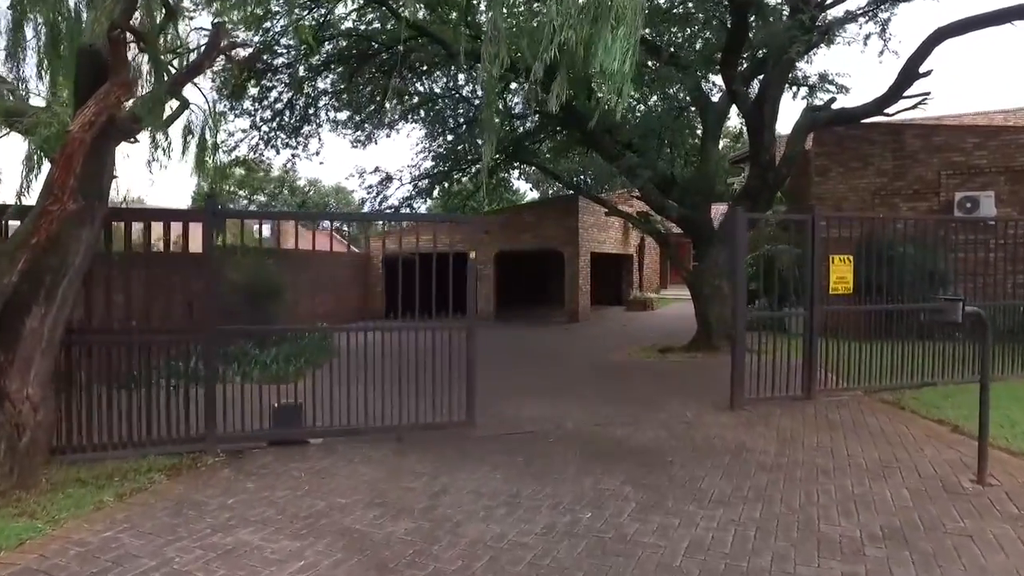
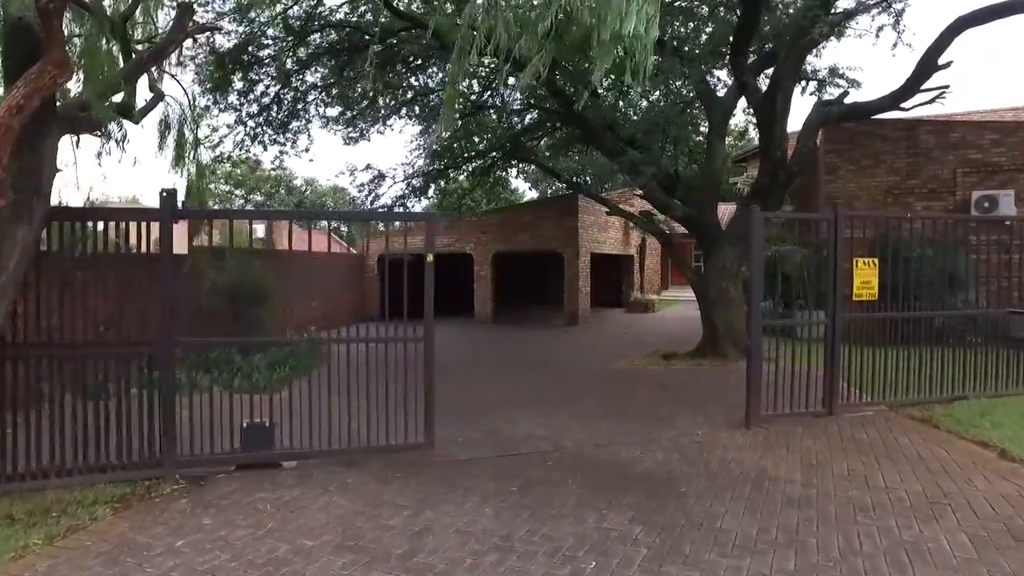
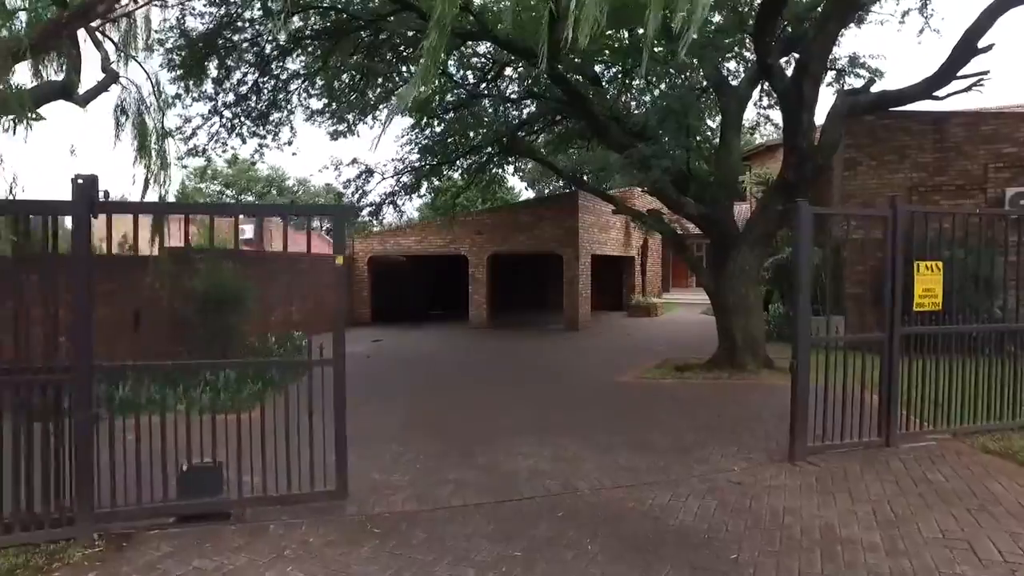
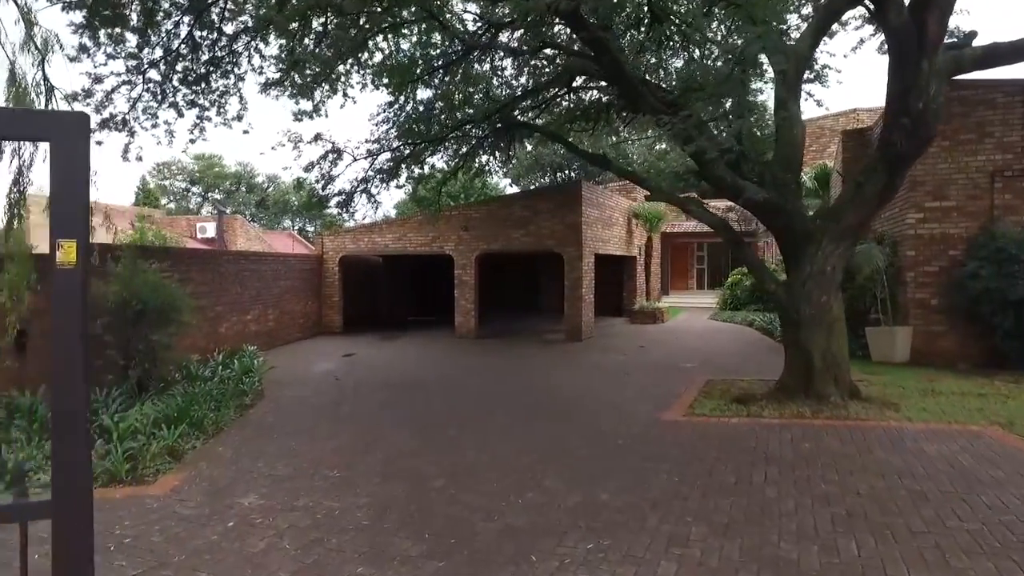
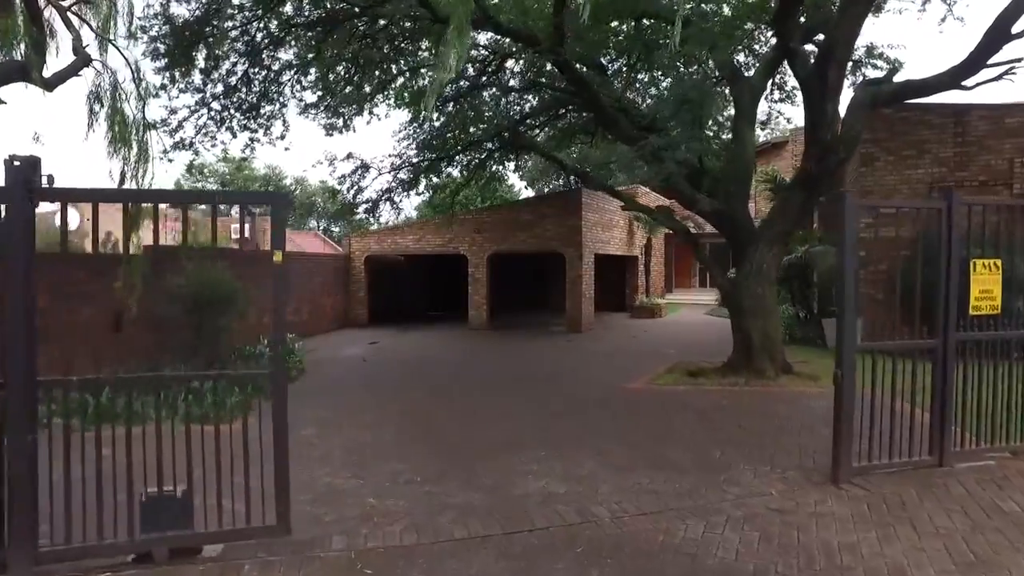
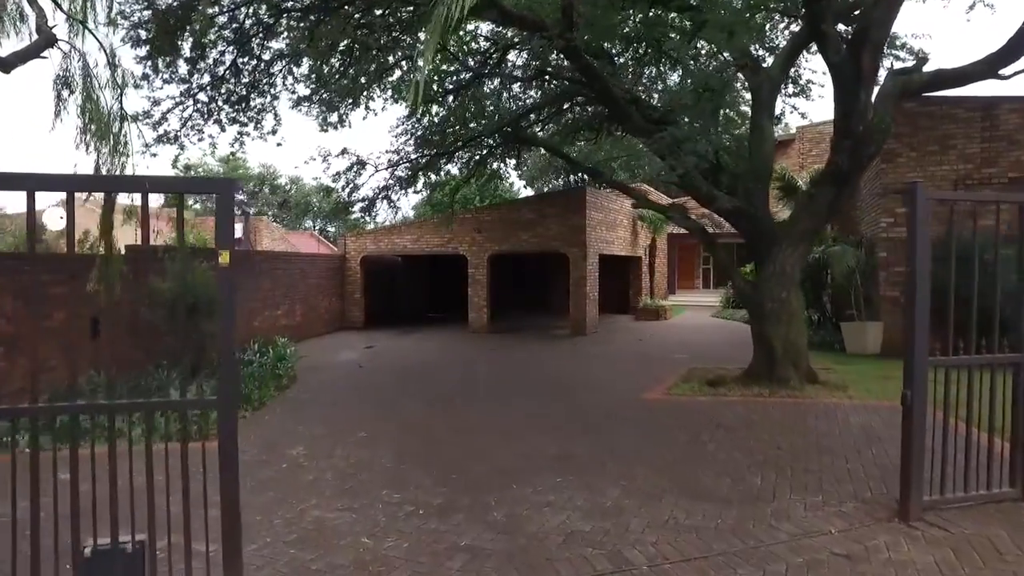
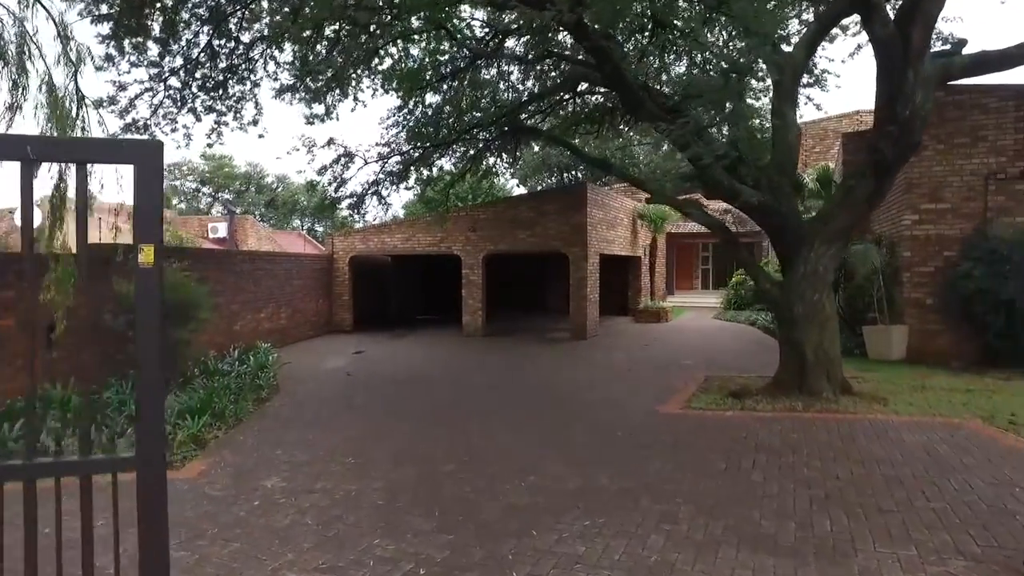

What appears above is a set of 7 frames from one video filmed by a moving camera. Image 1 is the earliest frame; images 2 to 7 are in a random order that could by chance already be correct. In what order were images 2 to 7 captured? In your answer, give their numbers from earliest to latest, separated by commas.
2, 3, 5, 6, 7, 4
